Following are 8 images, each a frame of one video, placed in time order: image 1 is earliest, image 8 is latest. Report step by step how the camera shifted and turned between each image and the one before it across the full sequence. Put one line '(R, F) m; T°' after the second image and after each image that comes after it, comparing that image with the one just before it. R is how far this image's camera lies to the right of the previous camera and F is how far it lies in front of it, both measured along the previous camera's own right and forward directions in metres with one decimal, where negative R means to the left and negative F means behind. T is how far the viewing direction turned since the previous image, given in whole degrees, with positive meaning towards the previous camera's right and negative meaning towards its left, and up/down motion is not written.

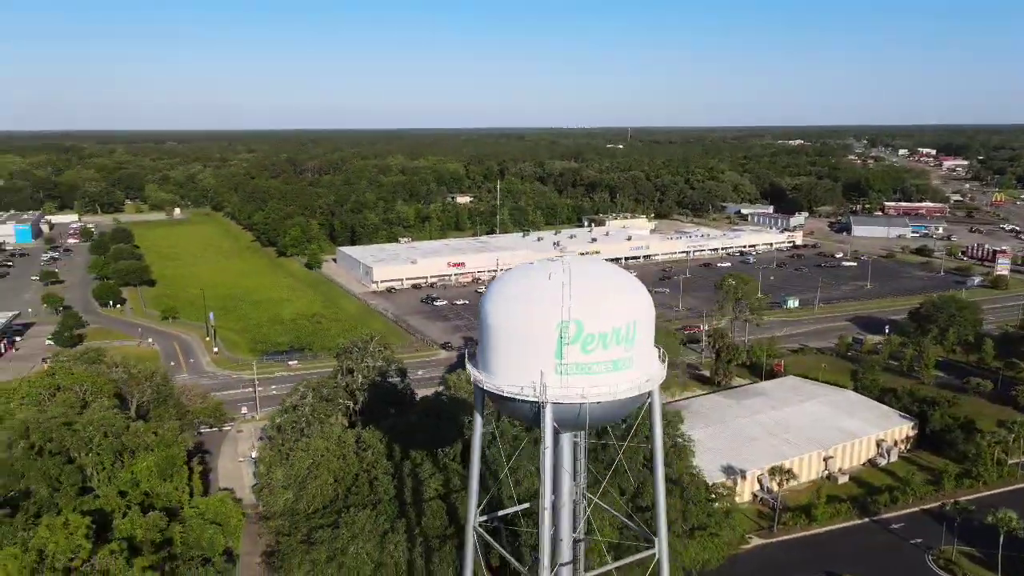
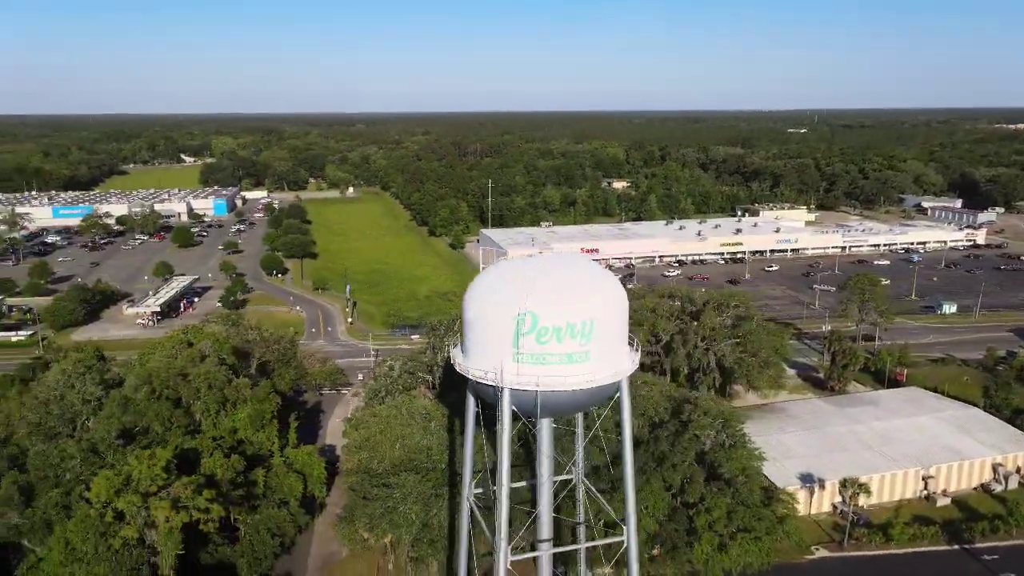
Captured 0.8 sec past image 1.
(+1.7, -0.3) m; -13°
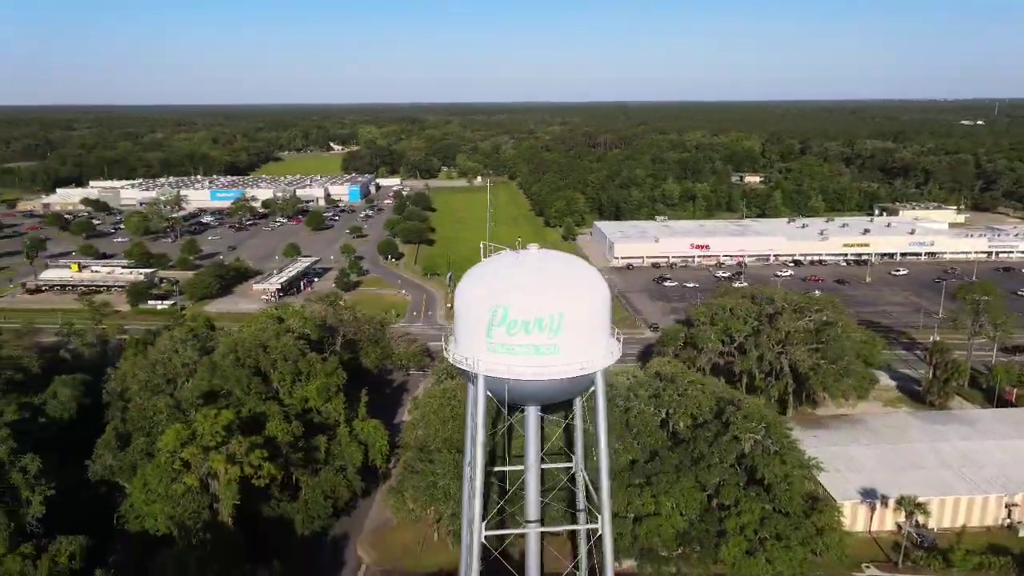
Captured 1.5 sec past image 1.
(+1.4, -0.3) m; -10°
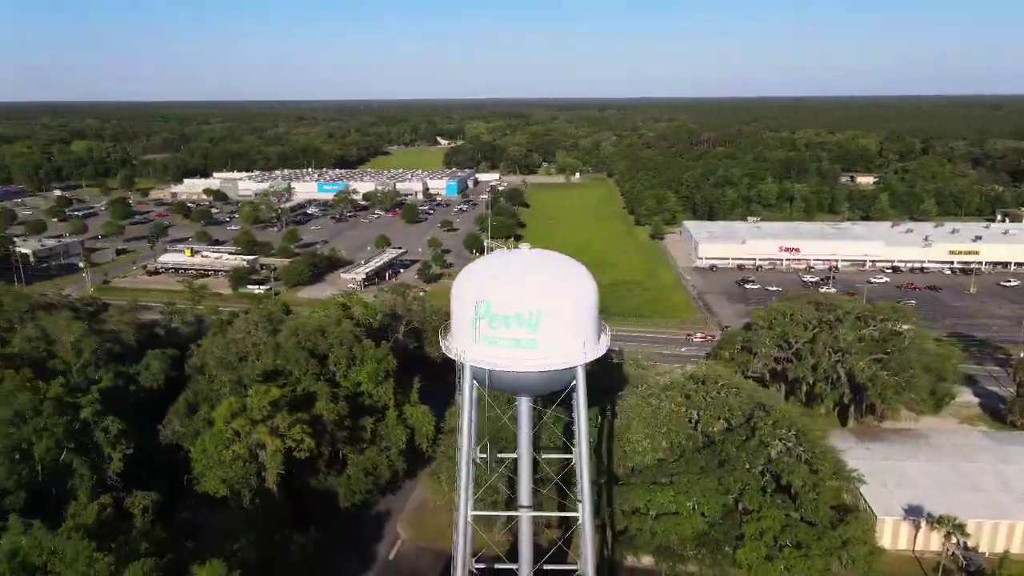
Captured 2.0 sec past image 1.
(+1.1, -0.4) m; -8°
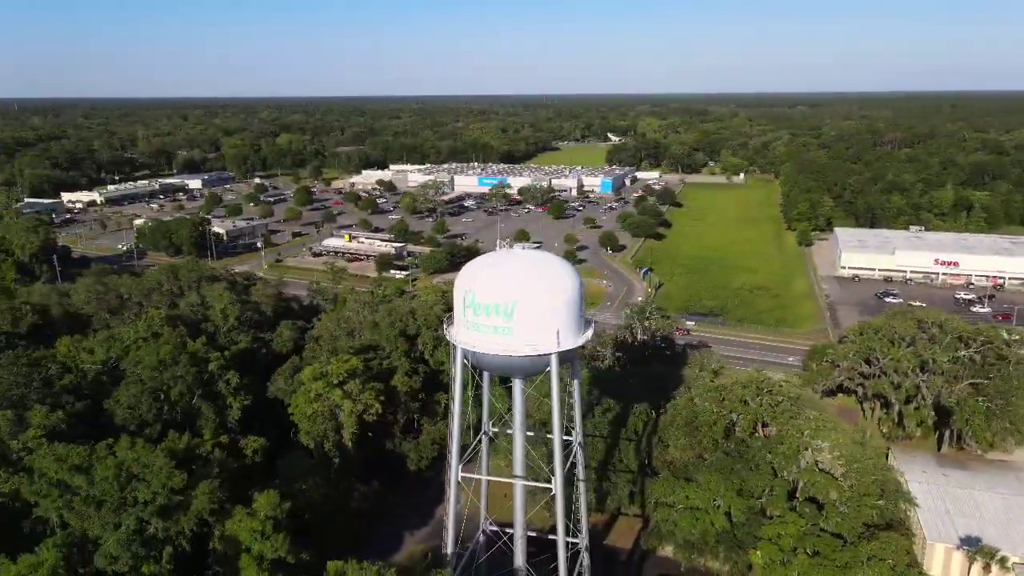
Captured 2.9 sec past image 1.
(+2.1, -0.8) m; -13°
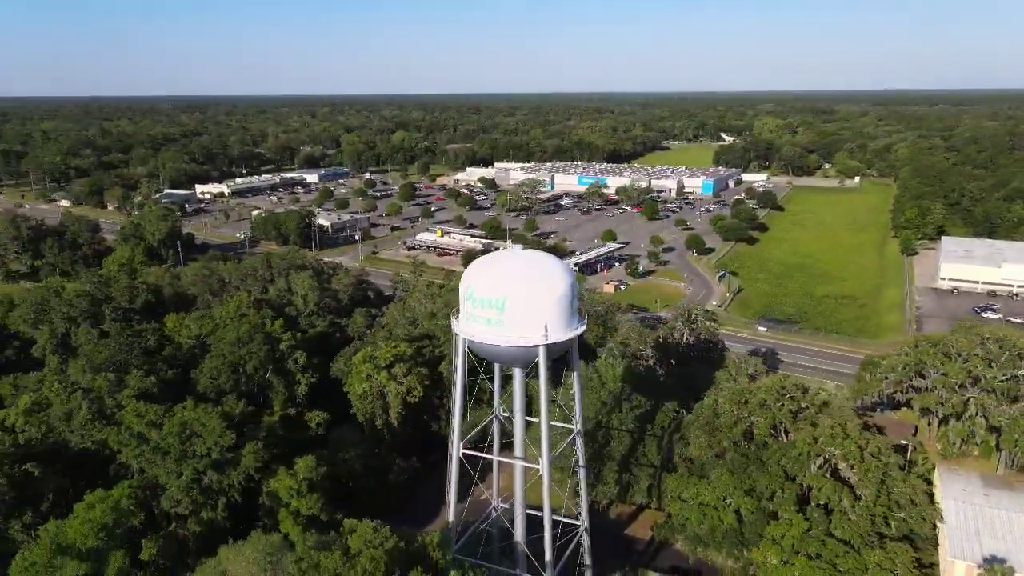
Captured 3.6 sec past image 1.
(+1.4, -0.7) m; -9°
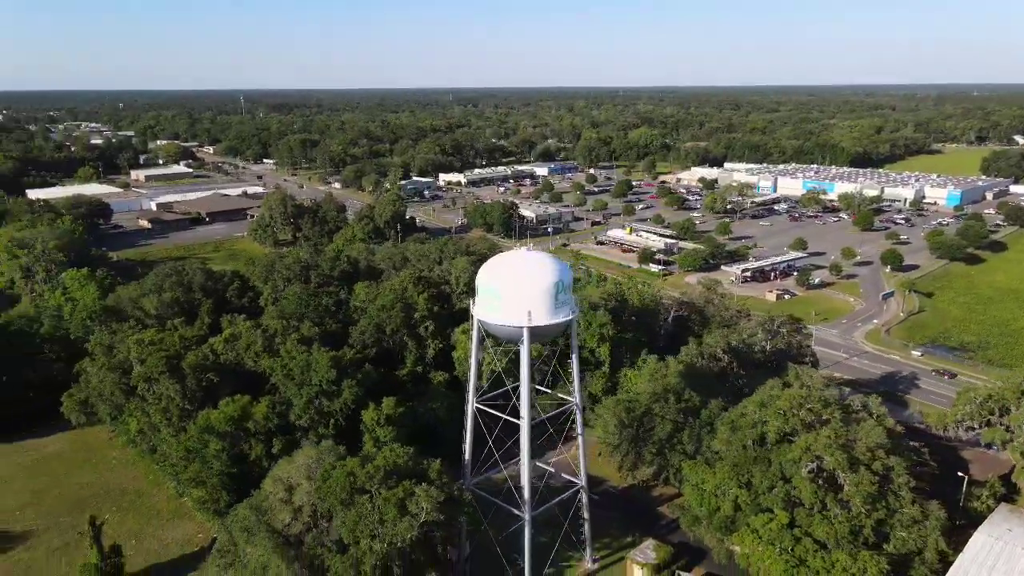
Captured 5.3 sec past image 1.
(+3.9, -1.8) m; -19°
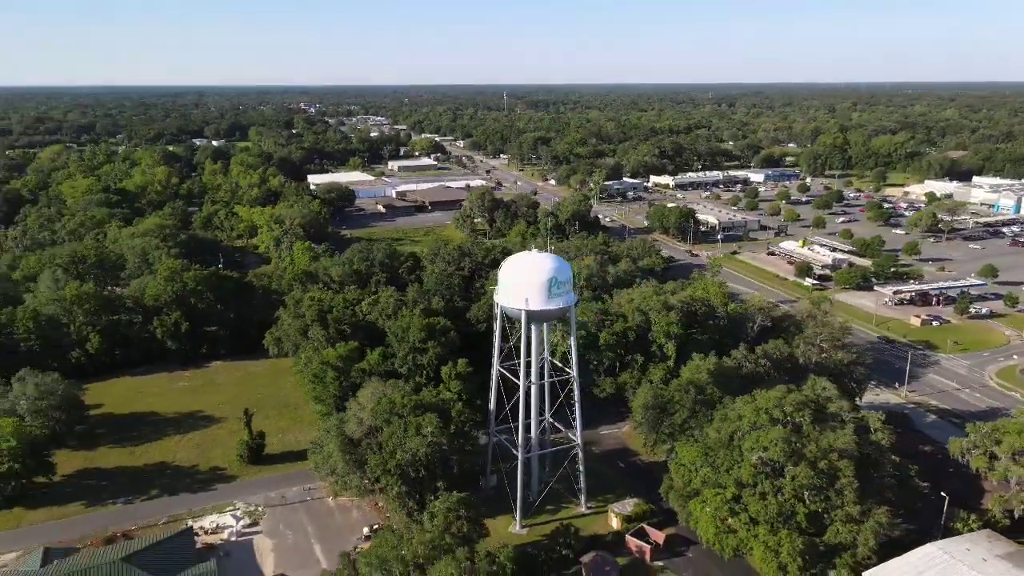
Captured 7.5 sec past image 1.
(+4.8, -2.8) m; -19°
